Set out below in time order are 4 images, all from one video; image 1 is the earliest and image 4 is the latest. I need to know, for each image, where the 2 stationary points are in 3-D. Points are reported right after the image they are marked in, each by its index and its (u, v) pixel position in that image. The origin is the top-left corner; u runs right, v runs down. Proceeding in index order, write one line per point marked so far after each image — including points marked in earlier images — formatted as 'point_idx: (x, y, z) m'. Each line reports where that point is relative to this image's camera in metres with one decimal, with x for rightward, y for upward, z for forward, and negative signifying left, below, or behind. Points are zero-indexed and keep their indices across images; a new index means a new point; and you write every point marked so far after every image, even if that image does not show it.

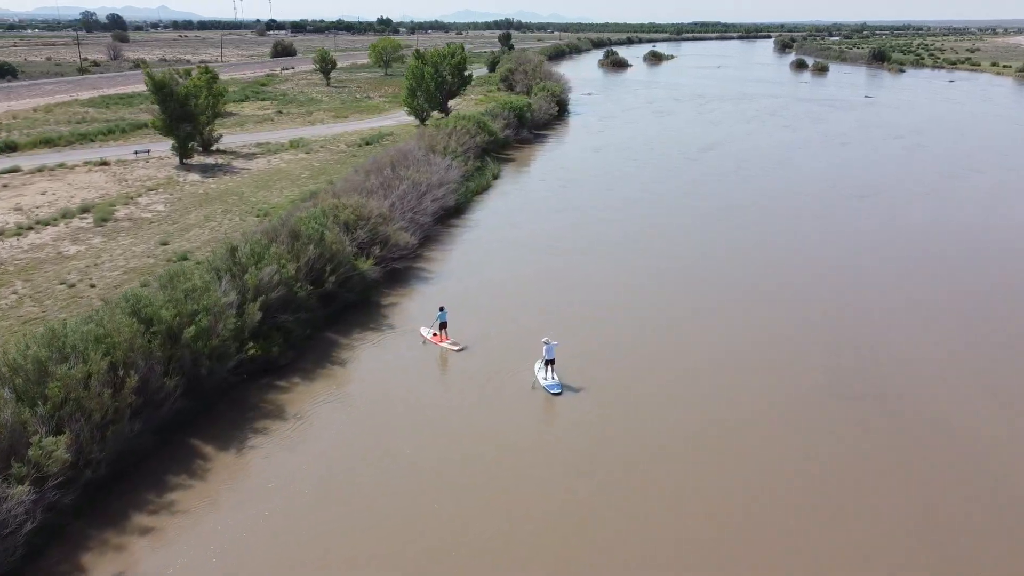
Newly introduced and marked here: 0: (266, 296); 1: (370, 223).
0: (-4.2, -0.1, +12.0) m
1: (-3.6, +1.5, +16.6) m
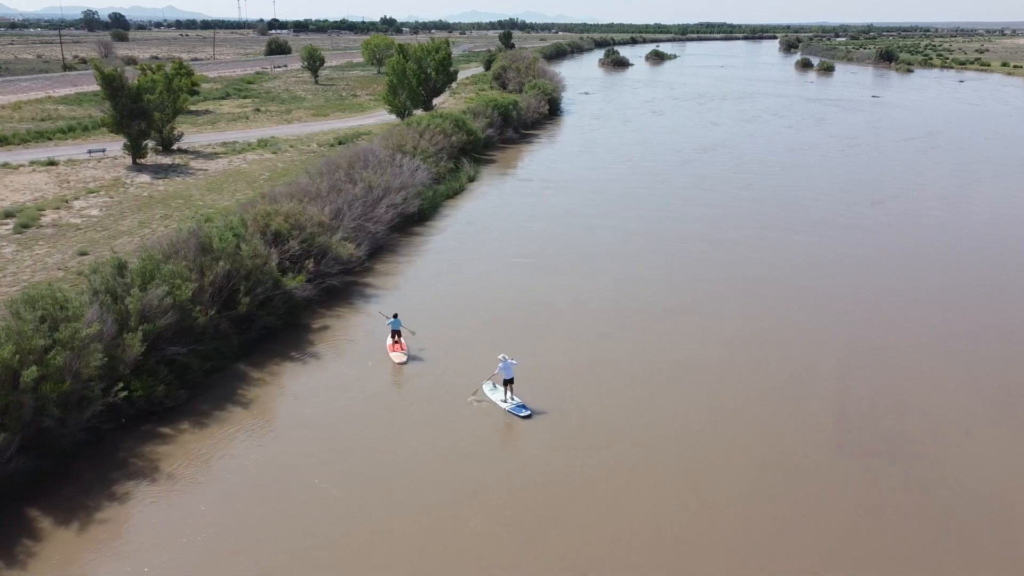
0: (-5.2, -0.5, +10.1) m
1: (-4.4, +1.2, +14.6) m
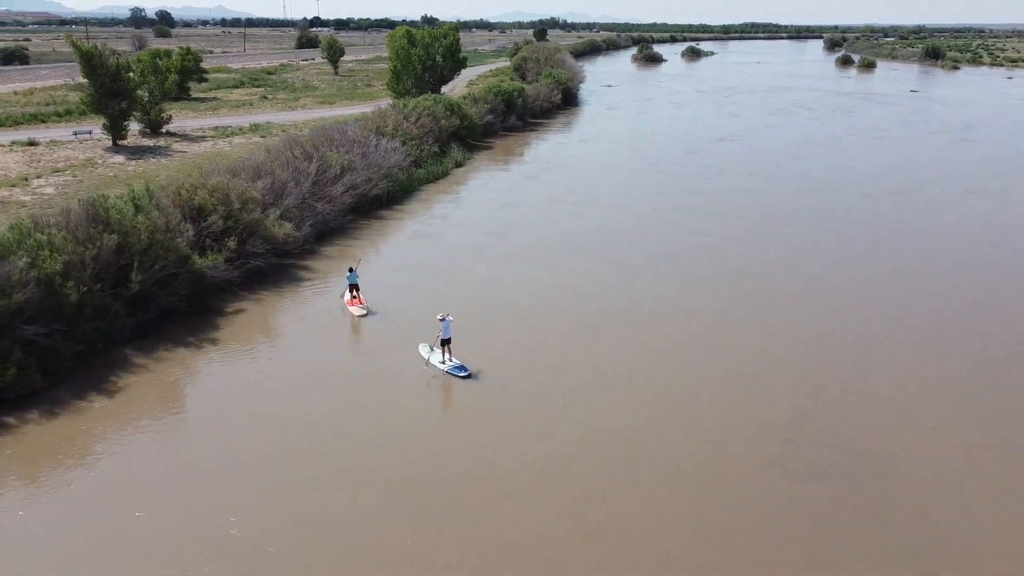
0: (-6.4, -0.1, +8.9) m
1: (-5.4, +1.5, +13.5) m
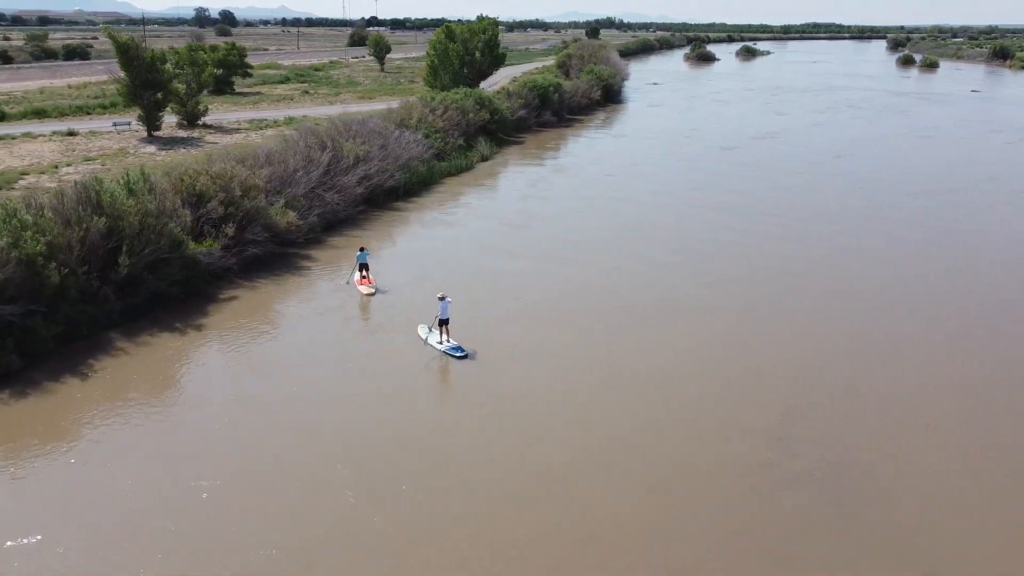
0: (-6.6, +0.1, +8.9) m
1: (-5.2, +1.7, +13.3) m
